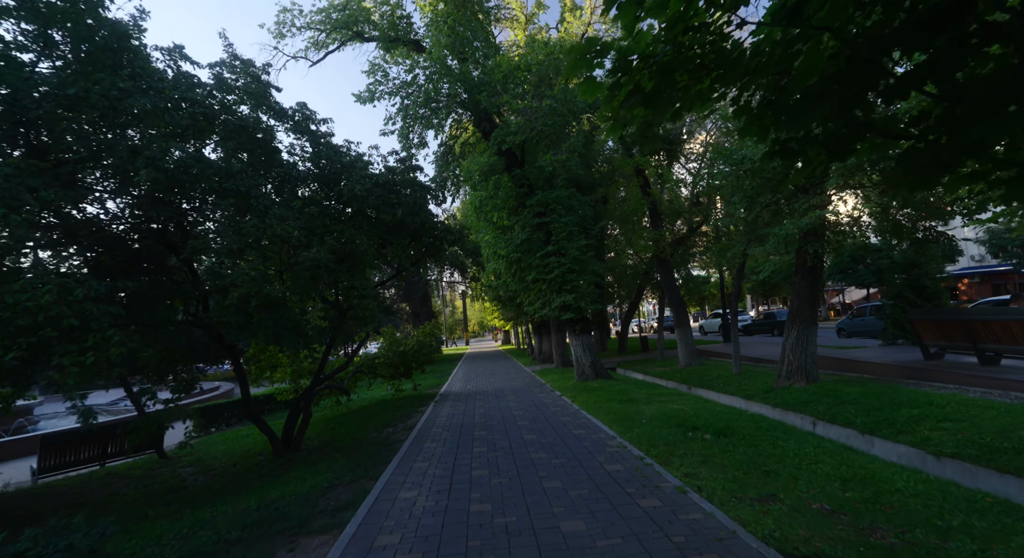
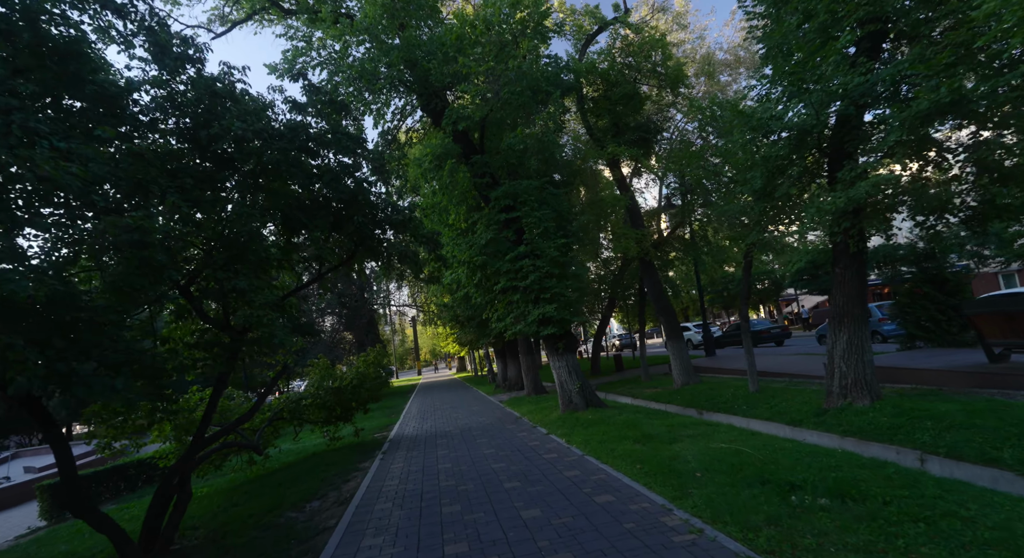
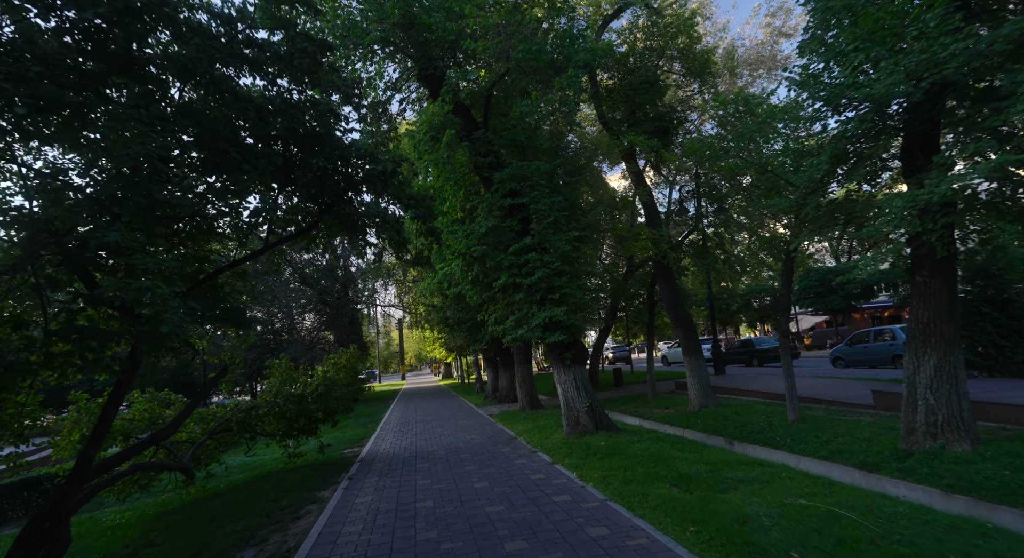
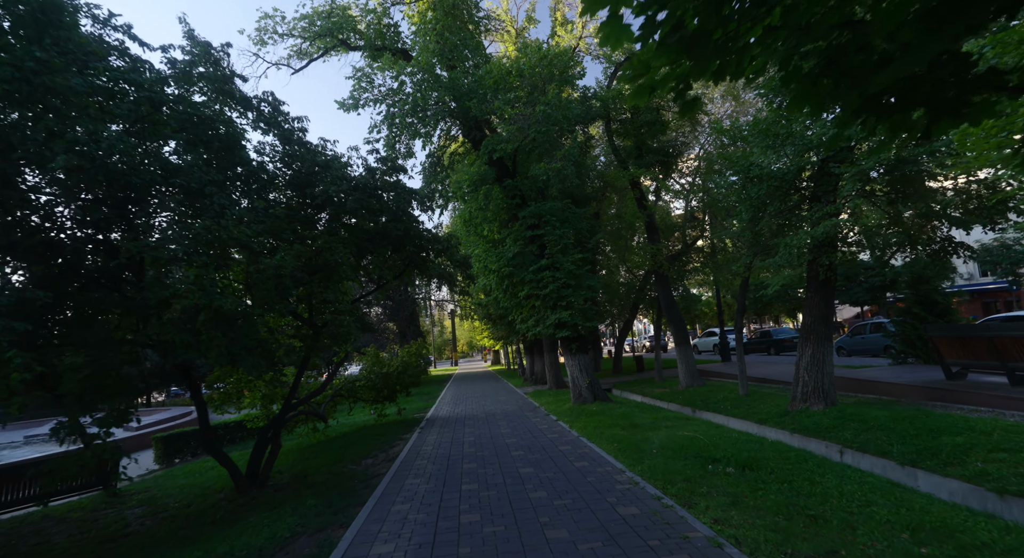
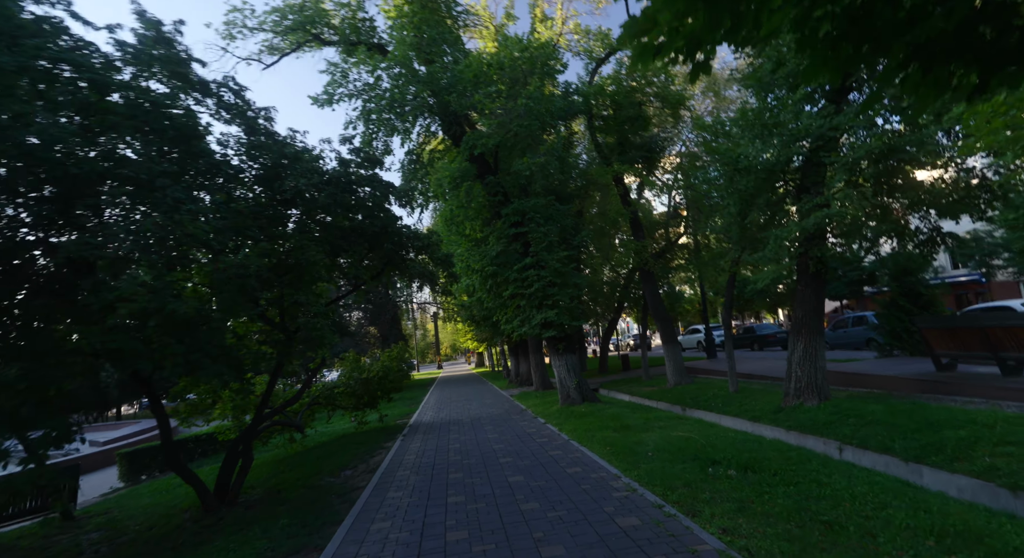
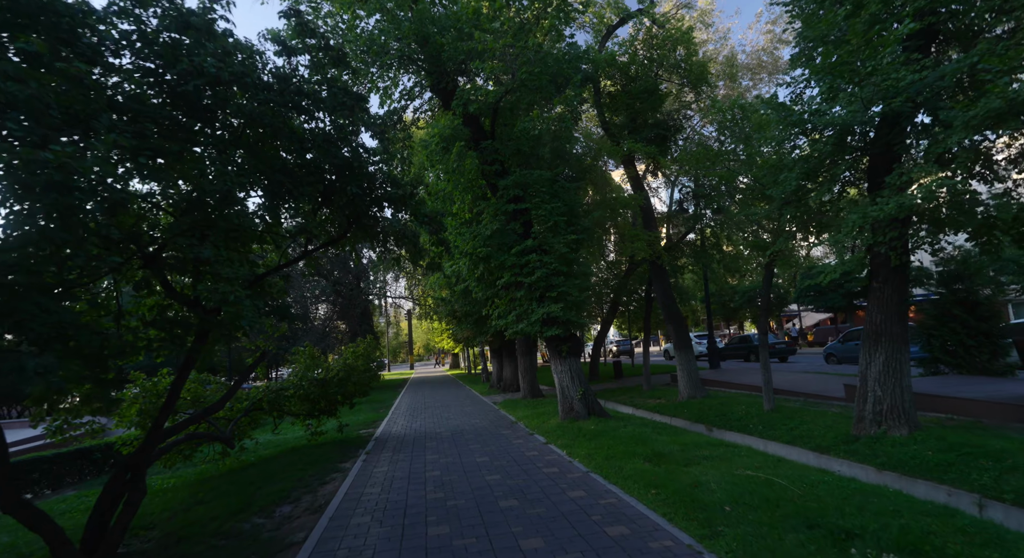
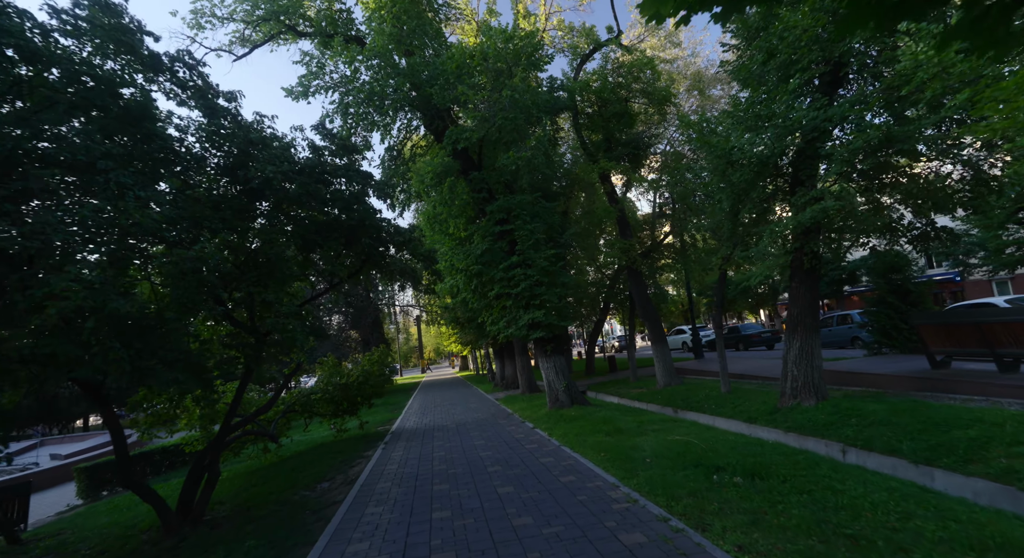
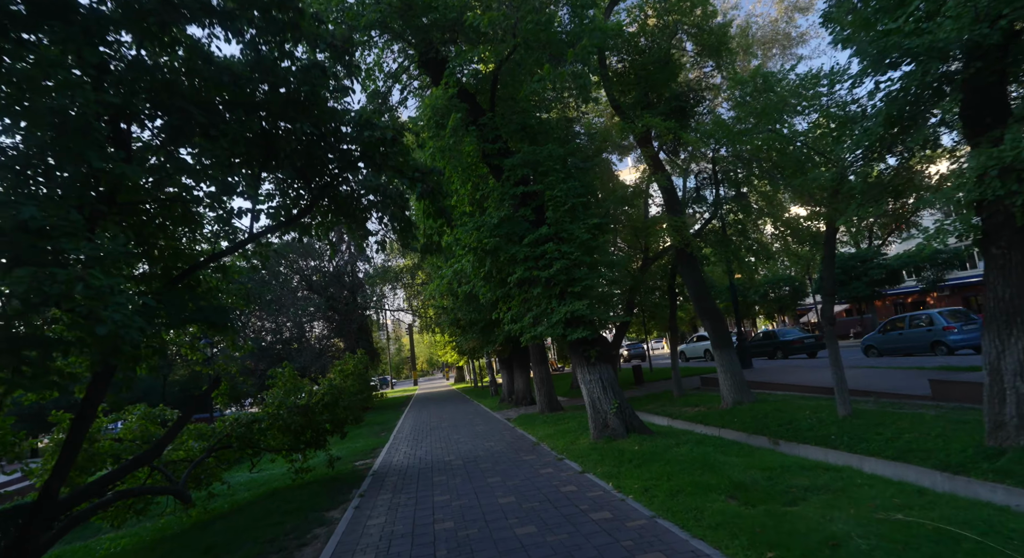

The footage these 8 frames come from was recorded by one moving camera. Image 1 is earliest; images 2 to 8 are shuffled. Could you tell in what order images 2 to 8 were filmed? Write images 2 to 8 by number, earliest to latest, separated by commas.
4, 5, 7, 2, 6, 3, 8
